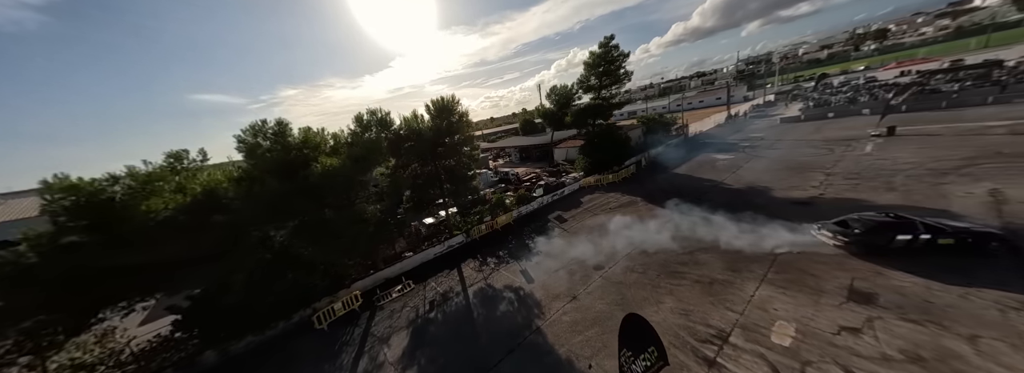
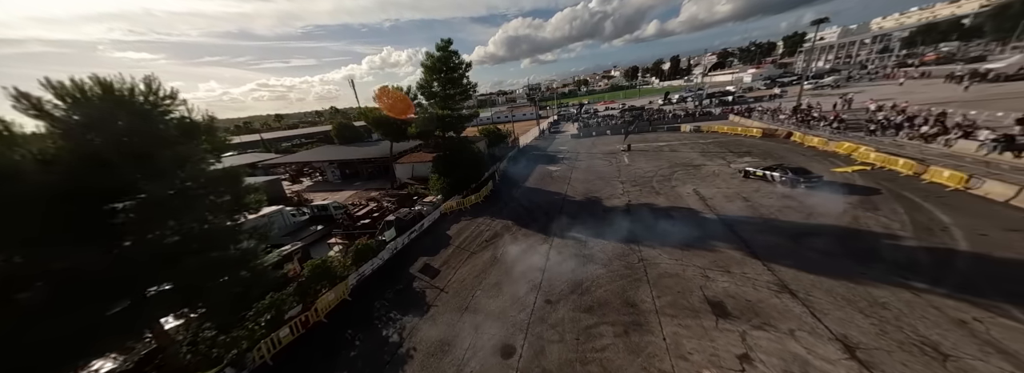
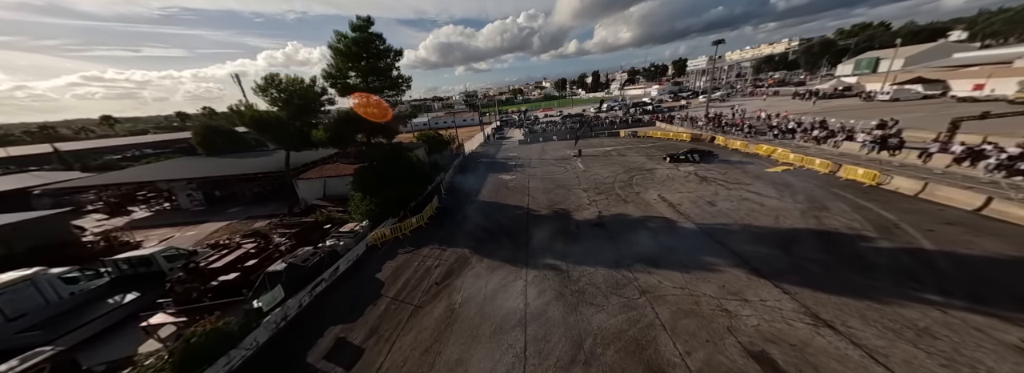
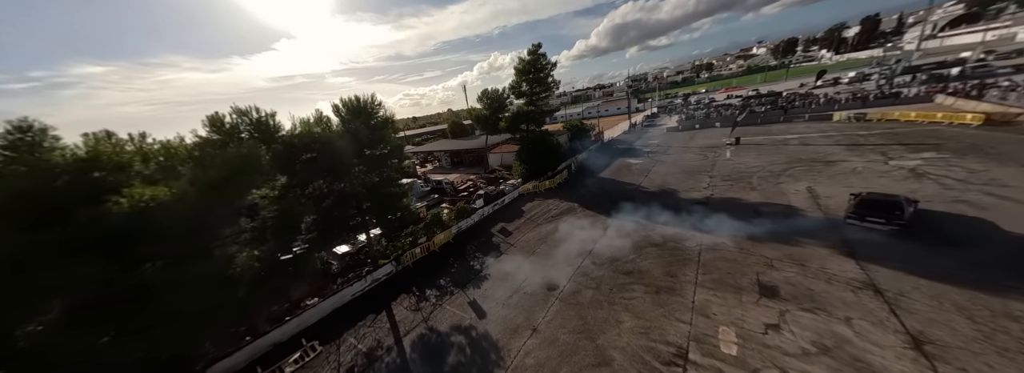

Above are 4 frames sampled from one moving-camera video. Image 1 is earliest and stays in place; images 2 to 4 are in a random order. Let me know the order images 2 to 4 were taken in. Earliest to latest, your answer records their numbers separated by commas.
4, 2, 3
